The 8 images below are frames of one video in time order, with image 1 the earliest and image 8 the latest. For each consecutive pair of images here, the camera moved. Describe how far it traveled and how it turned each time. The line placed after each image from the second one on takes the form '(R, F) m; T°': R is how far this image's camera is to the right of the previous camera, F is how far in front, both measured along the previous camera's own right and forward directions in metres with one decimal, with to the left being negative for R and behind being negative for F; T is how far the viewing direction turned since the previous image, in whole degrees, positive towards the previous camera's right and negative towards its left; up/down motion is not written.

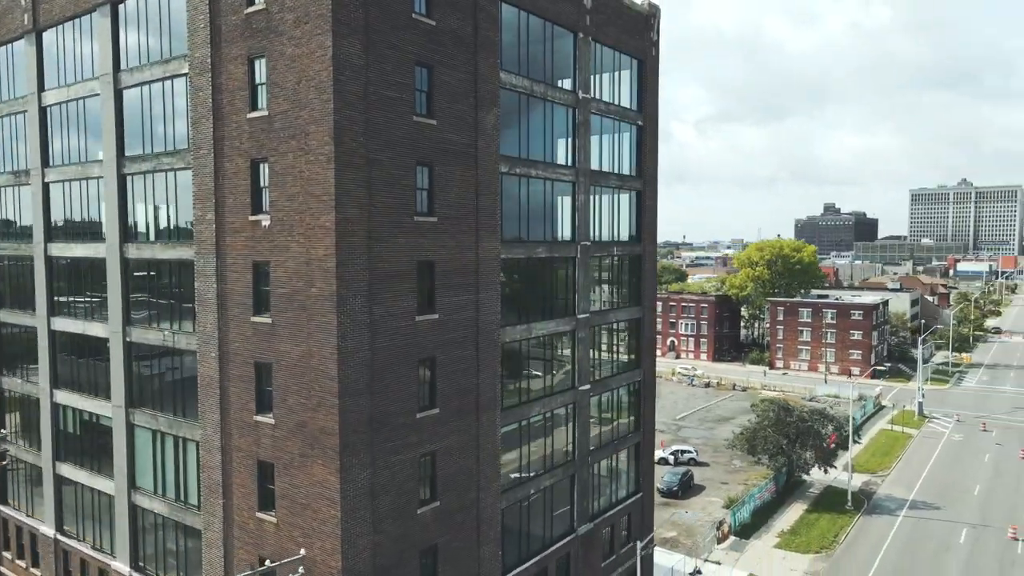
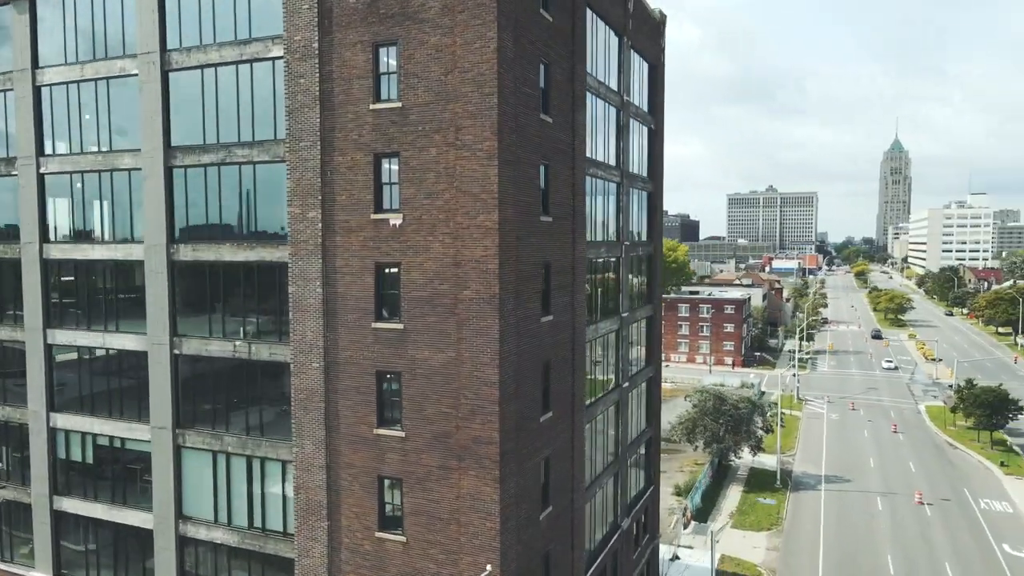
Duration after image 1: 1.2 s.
(-7.6, +1.1) m; +13°
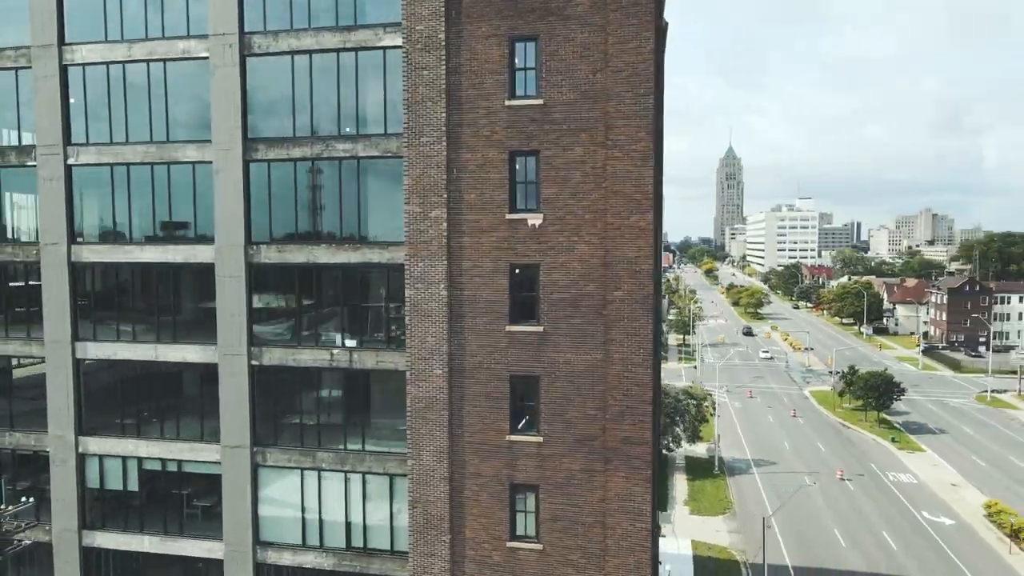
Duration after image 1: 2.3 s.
(-6.8, +0.9) m; +11°
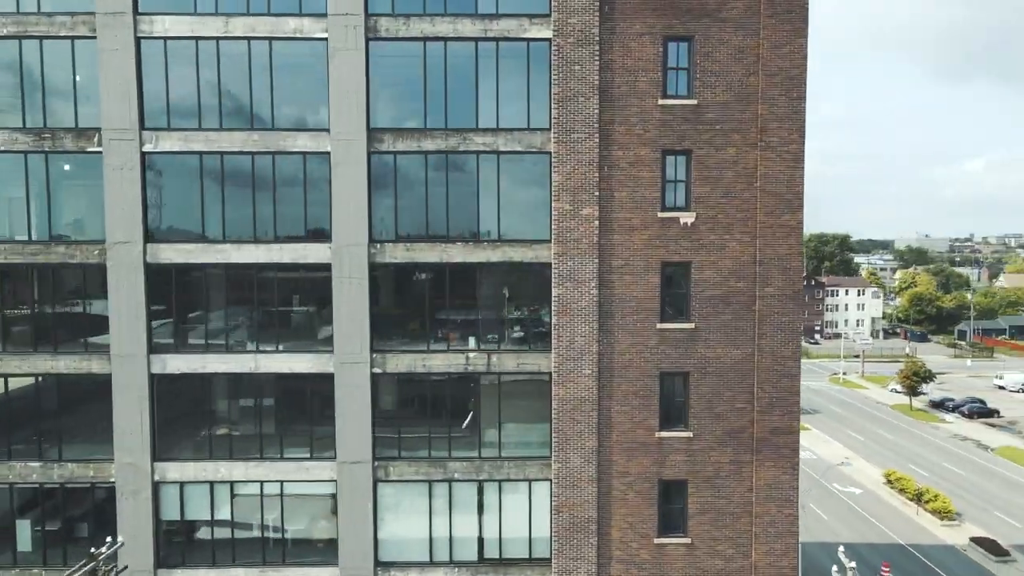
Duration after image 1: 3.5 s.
(-7.5, +1.1) m; +13°
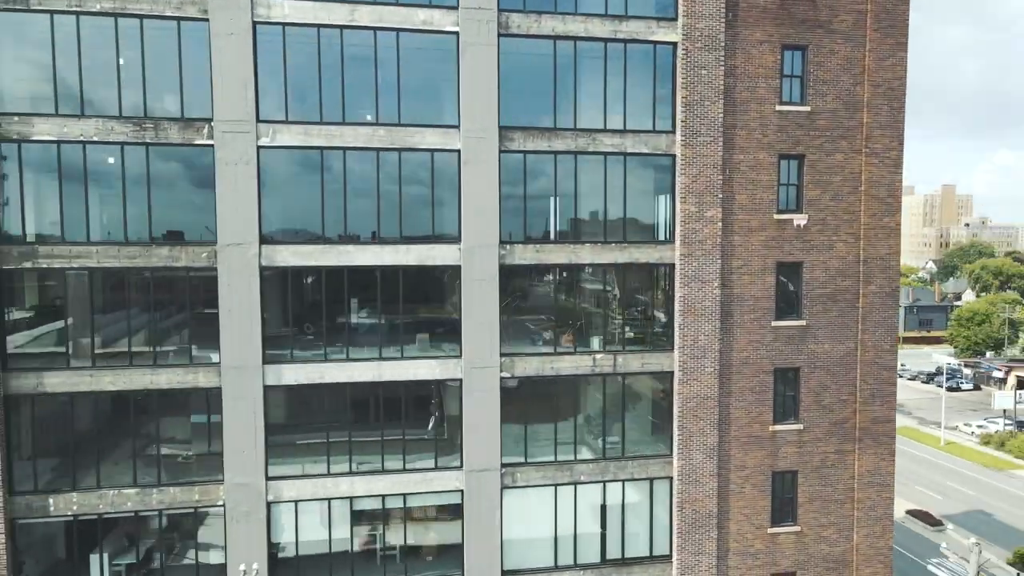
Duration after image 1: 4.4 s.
(-6.1, +0.7) m; +10°
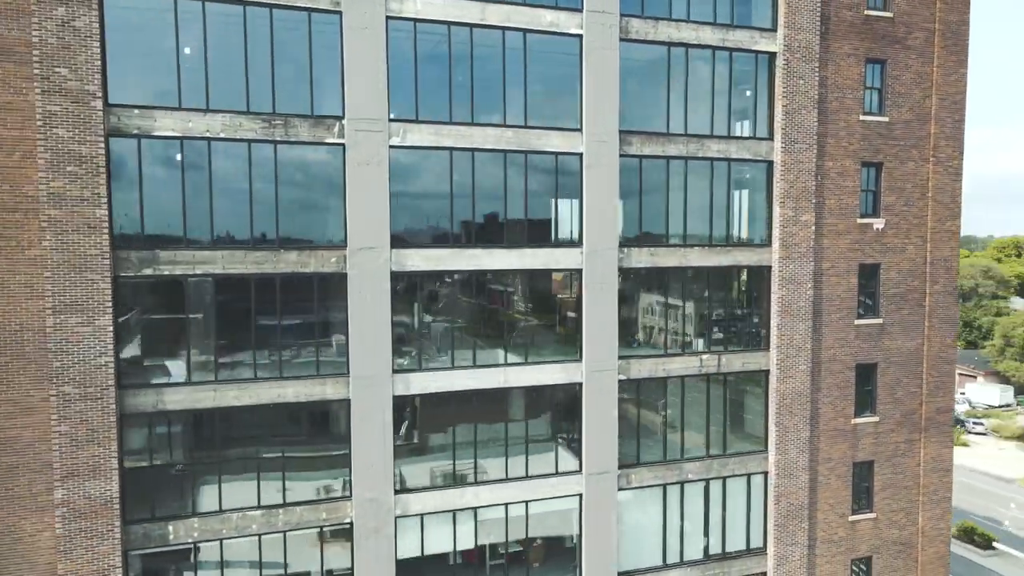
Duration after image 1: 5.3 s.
(-5.3, +0.5) m; +8°
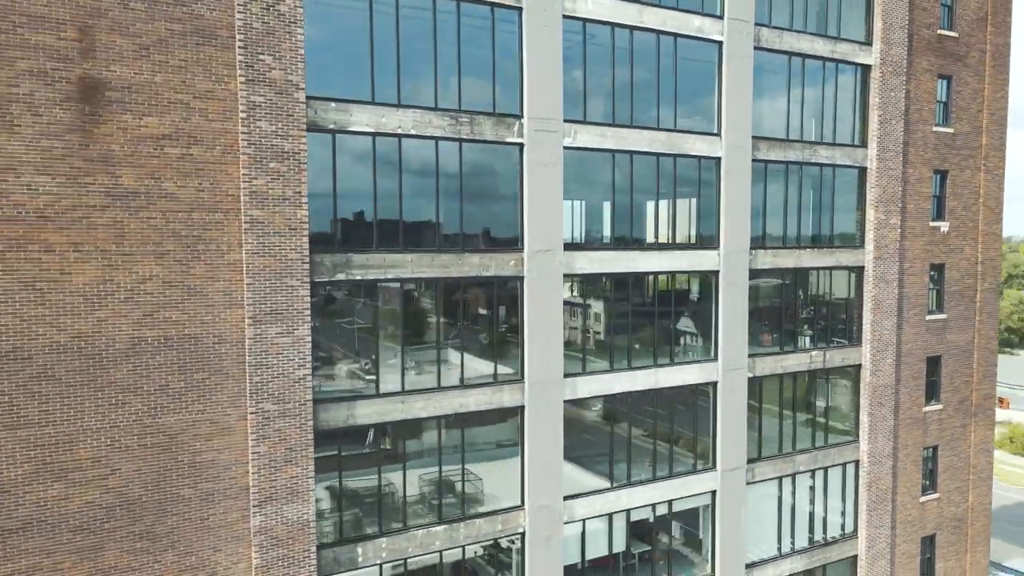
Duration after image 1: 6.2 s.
(-6.2, +0.6) m; +9°
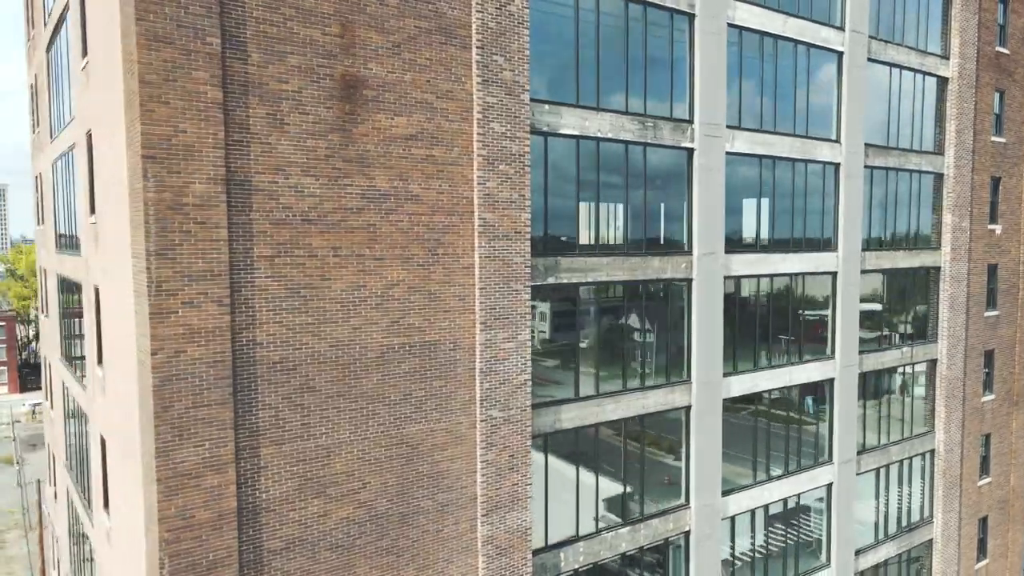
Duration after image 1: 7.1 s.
(-5.3, +0.3) m; +7°
